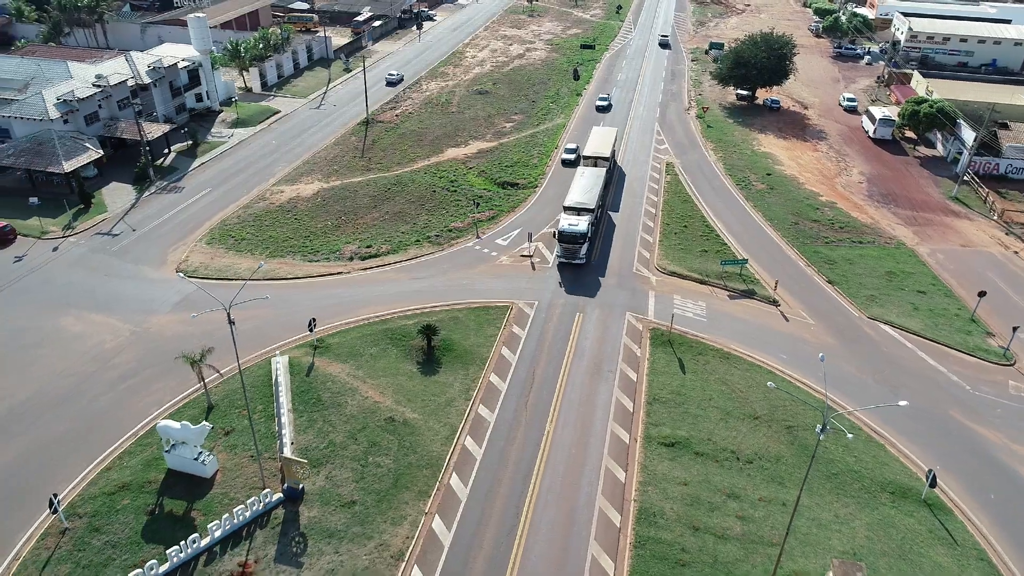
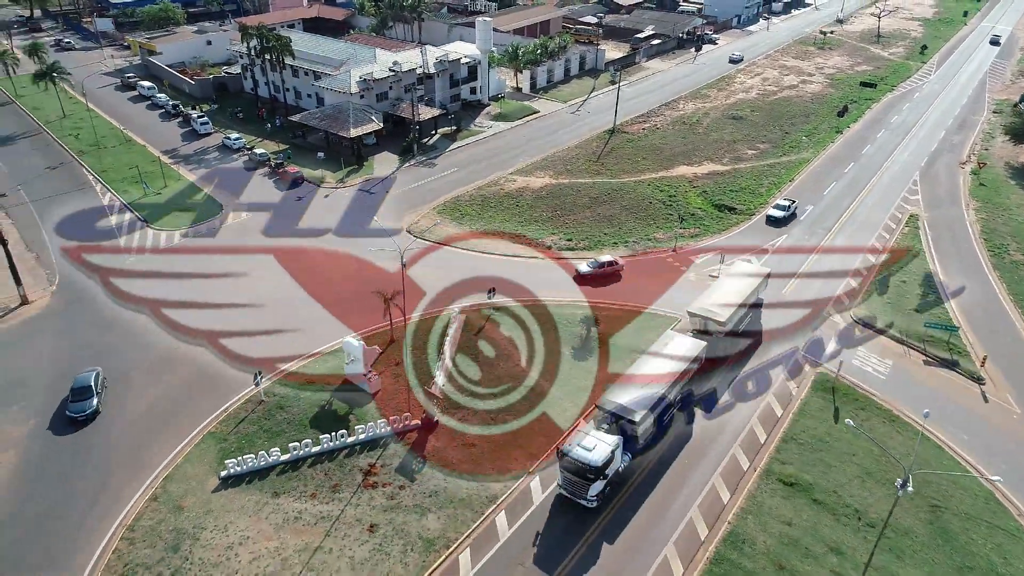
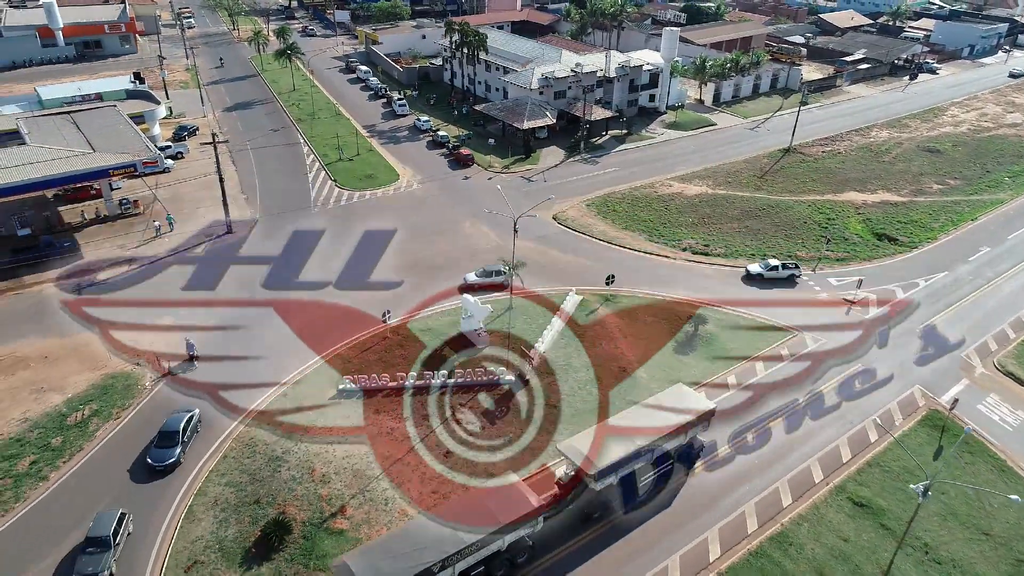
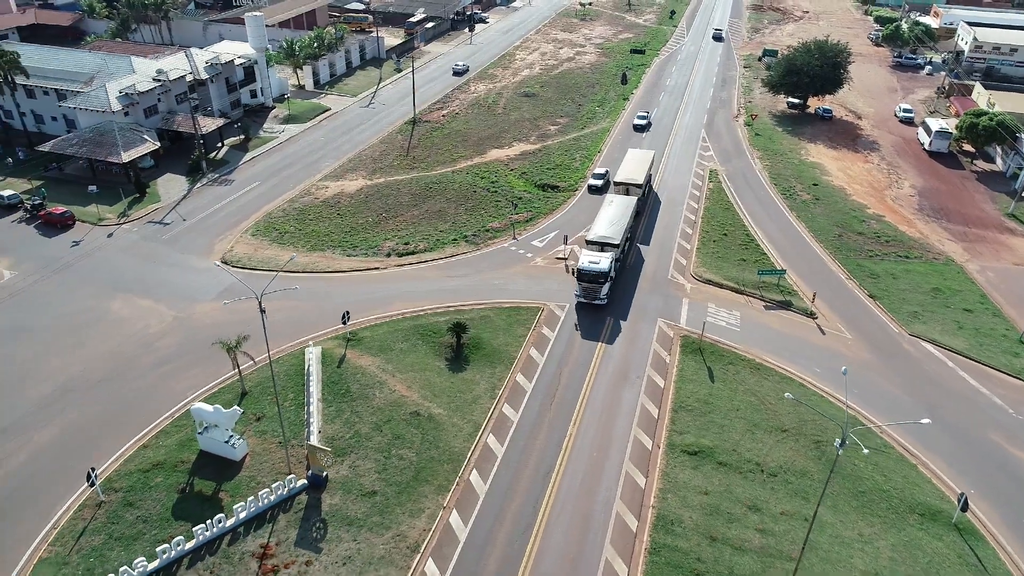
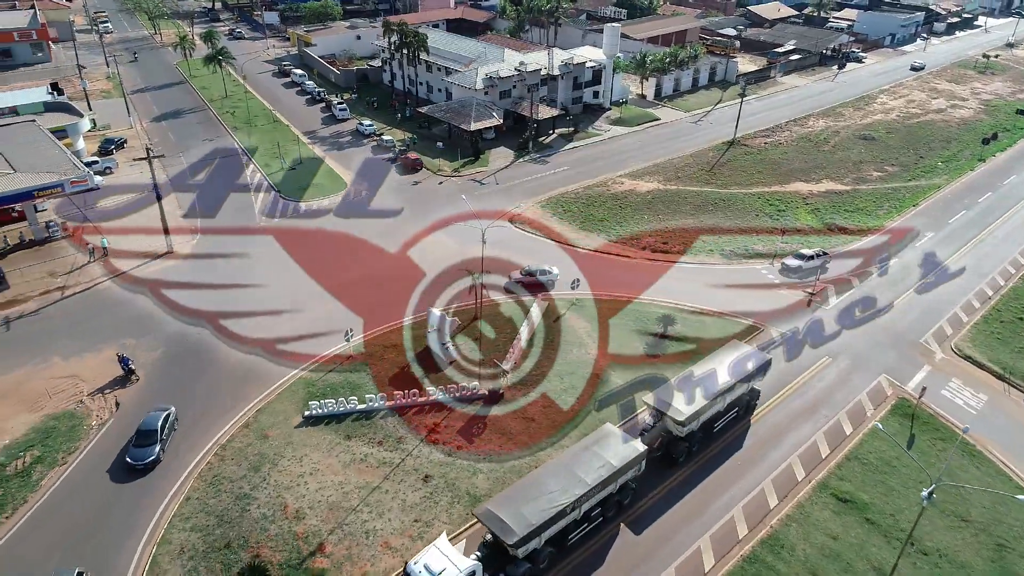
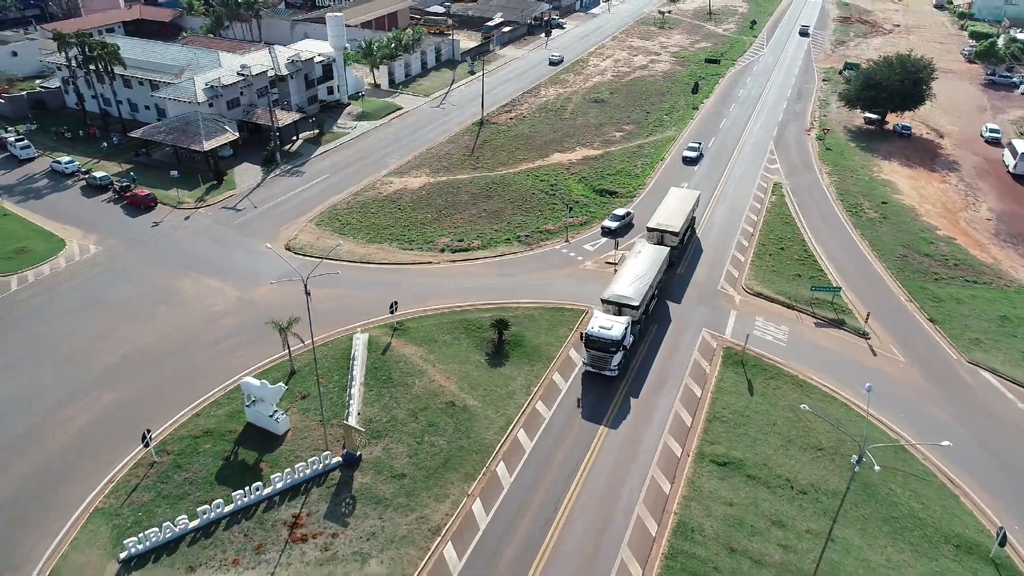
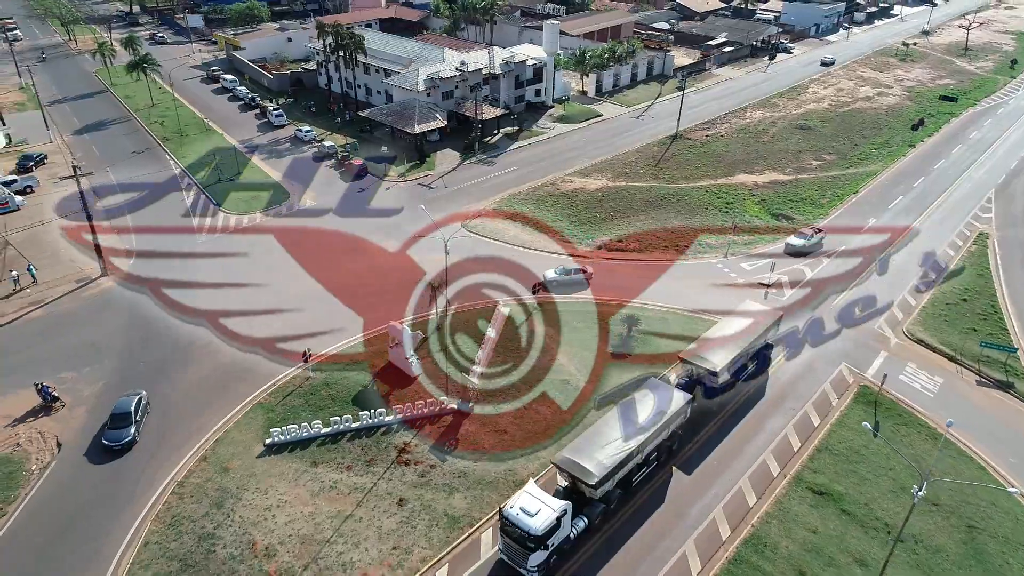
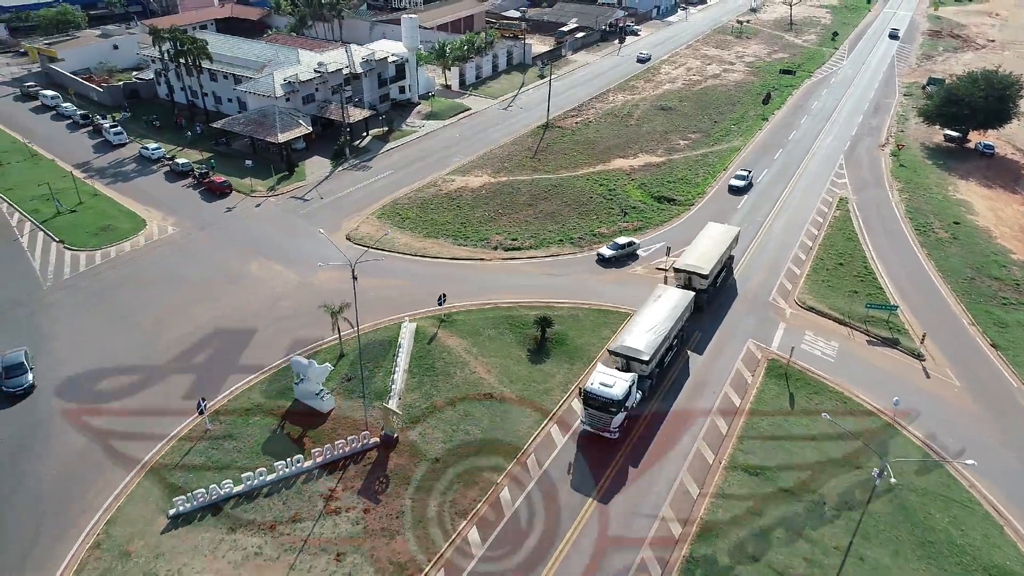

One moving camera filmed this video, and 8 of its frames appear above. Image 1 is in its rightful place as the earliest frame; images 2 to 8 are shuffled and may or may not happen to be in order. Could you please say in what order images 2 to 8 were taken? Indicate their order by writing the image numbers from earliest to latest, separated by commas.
4, 6, 8, 2, 7, 5, 3
